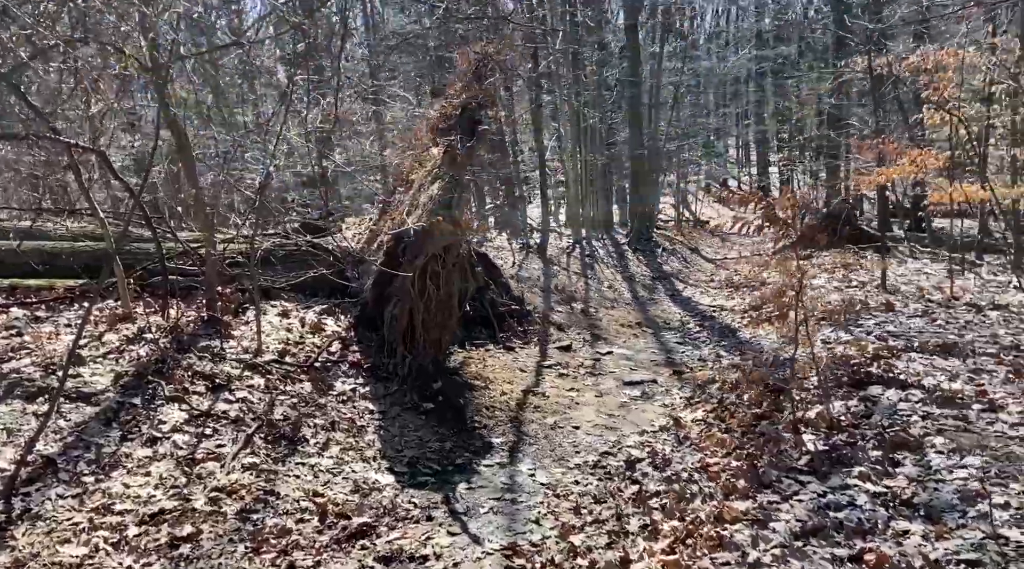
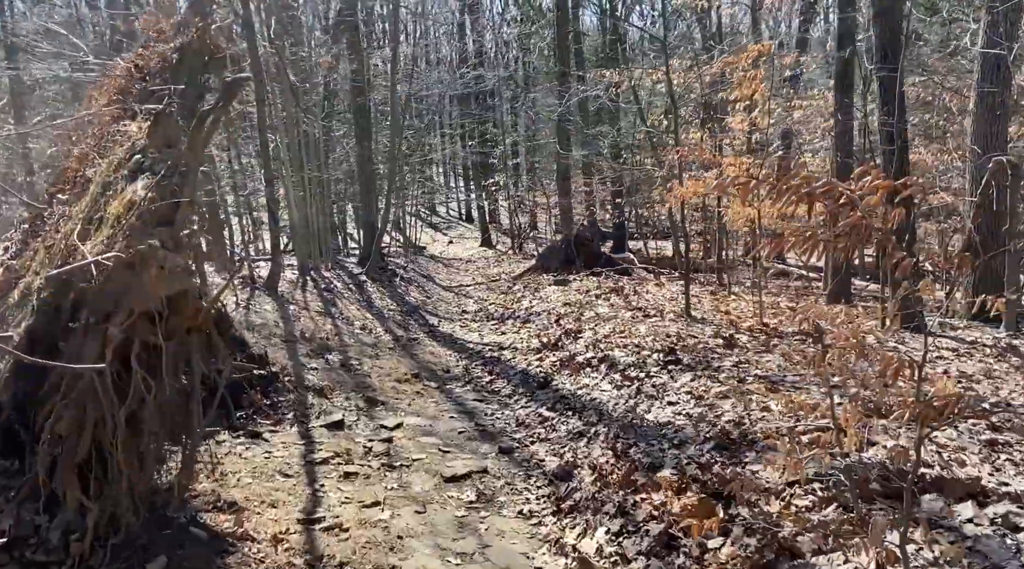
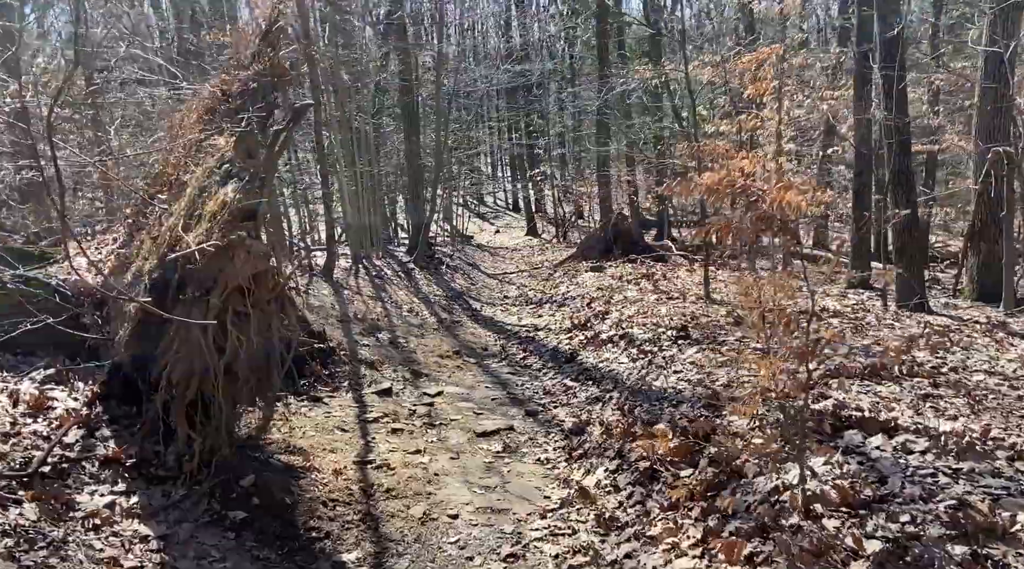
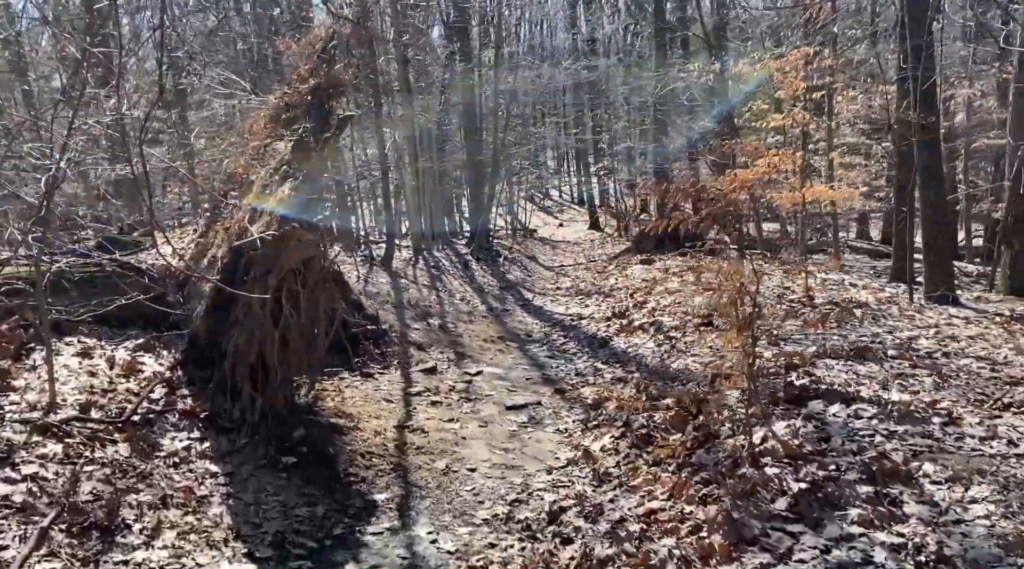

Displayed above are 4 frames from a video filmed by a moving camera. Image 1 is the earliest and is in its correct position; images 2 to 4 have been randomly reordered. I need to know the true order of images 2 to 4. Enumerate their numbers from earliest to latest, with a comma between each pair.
4, 3, 2
